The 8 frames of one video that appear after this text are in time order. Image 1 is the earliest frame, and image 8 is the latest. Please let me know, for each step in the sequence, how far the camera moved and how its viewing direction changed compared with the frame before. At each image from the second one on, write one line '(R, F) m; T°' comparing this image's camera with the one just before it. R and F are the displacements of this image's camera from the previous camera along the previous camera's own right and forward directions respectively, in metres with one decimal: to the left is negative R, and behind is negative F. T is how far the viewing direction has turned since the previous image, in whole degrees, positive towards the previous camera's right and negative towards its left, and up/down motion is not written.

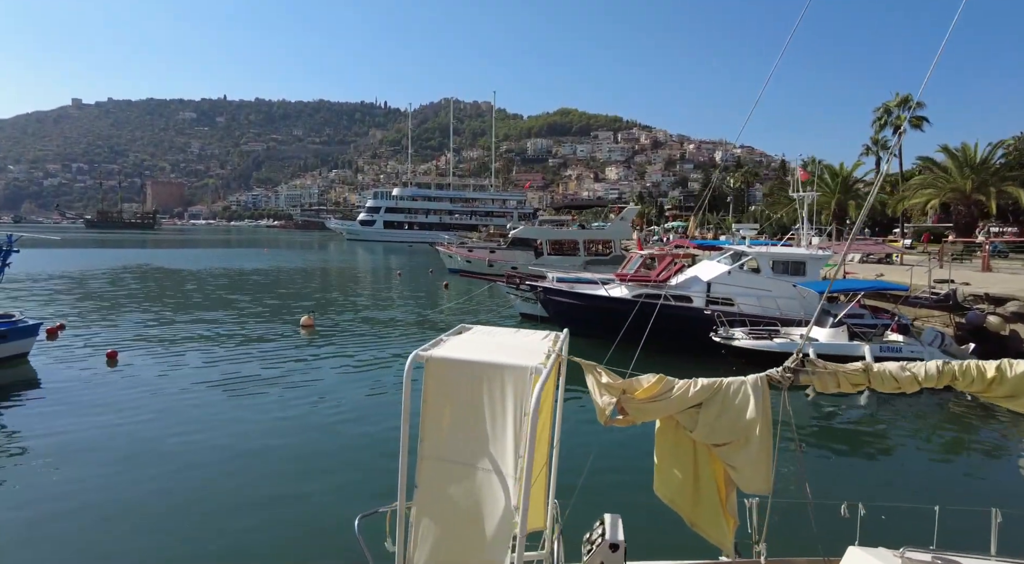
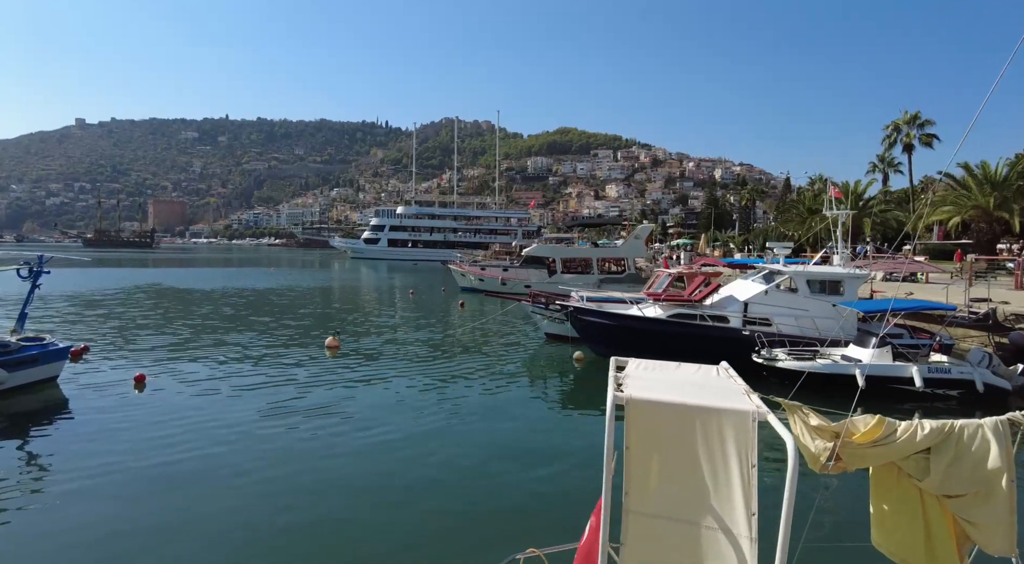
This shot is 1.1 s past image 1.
(-0.8, +0.3) m; 0°
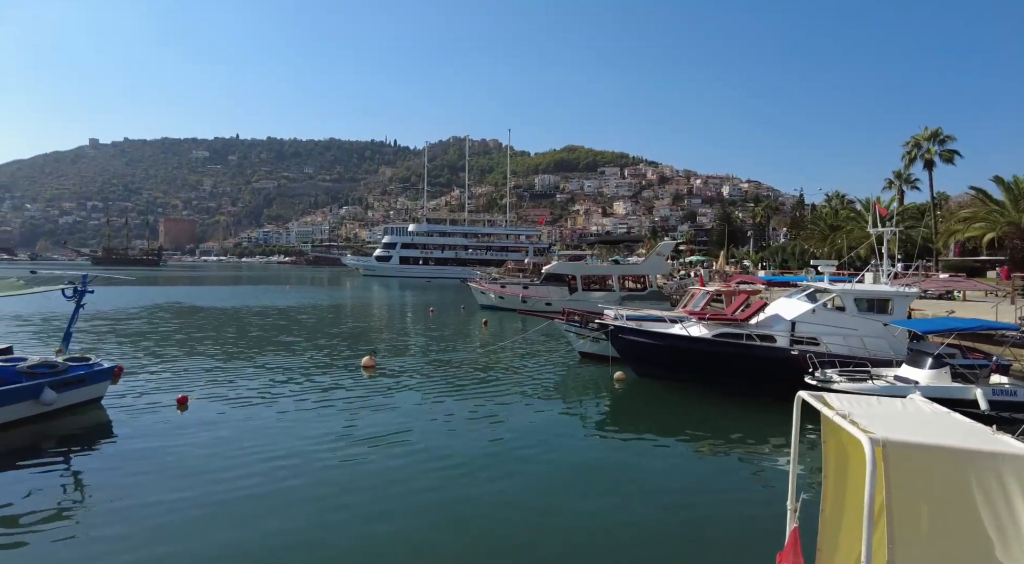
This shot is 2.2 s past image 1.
(-0.9, +0.2) m; -1°
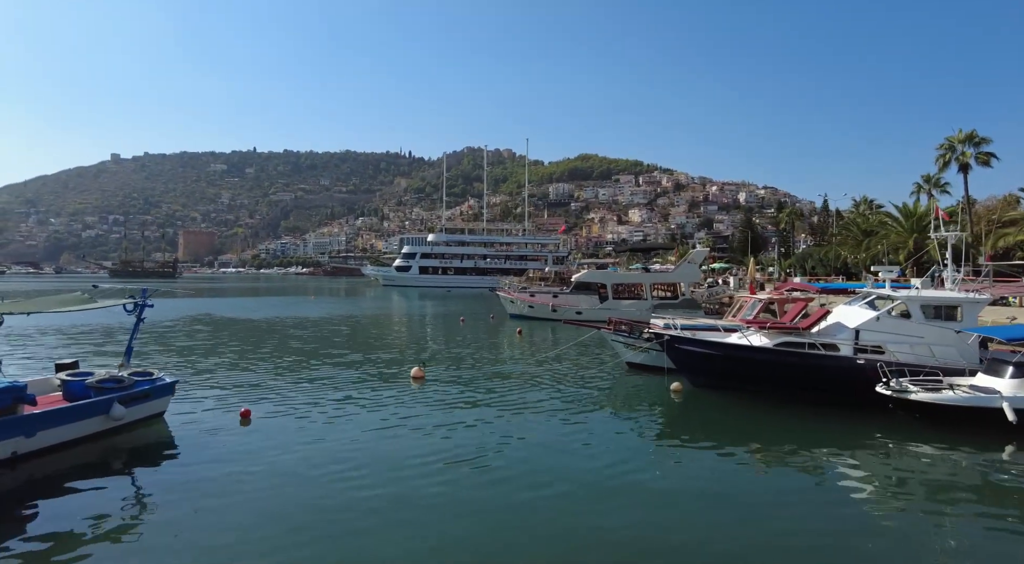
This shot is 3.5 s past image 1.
(-1.0, +0.2) m; -2°
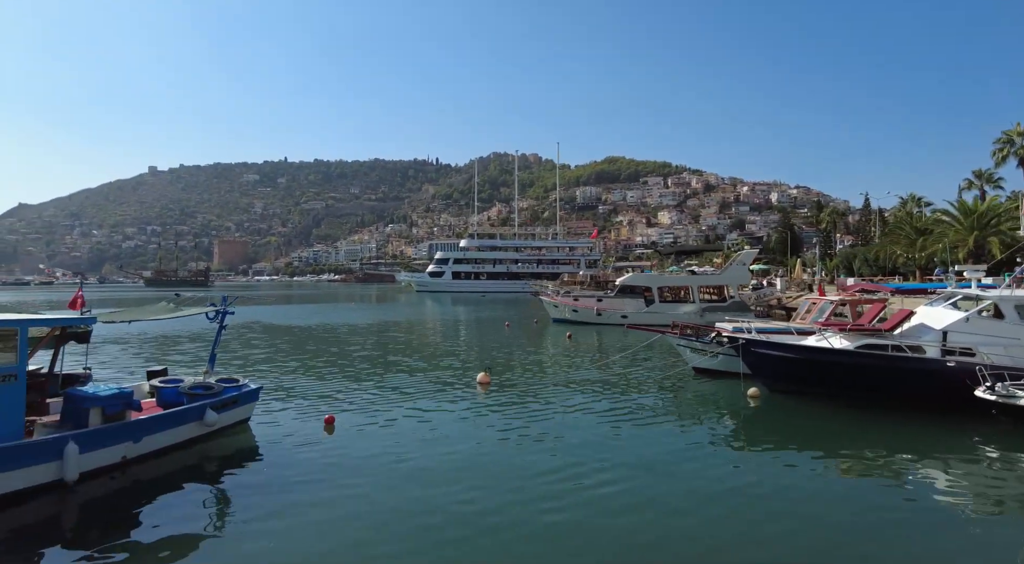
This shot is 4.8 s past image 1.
(-1.1, +0.1) m; -3°
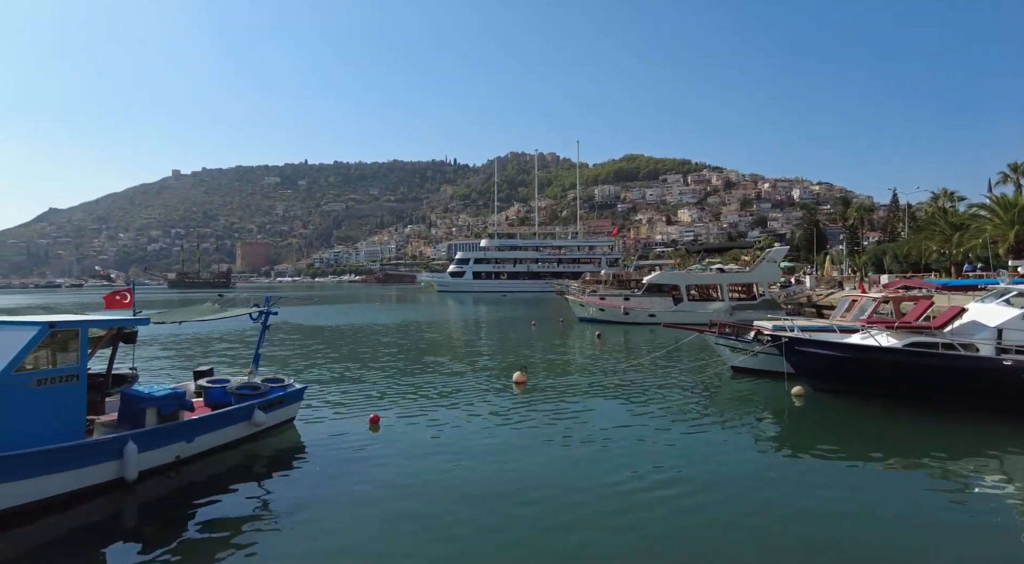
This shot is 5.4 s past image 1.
(-0.5, +0.1) m; -2°
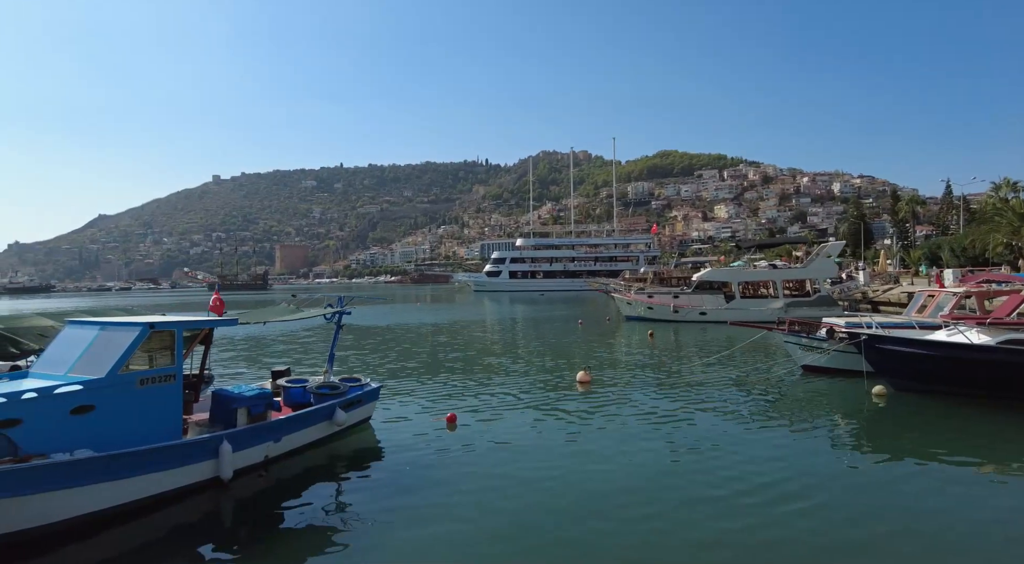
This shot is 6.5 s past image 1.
(-0.9, +0.2) m; -3°
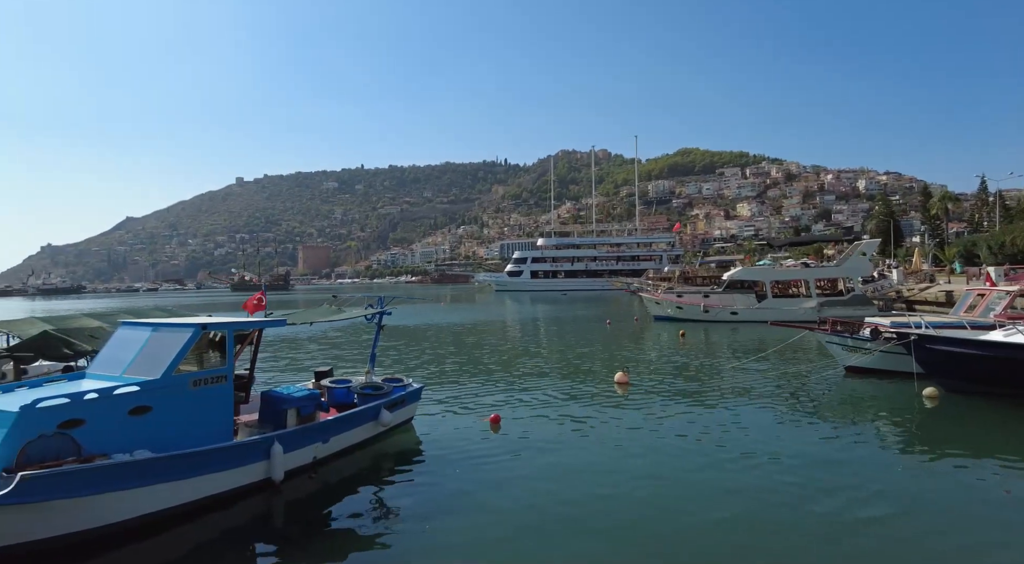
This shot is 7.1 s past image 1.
(-0.5, +0.2) m; -2°
